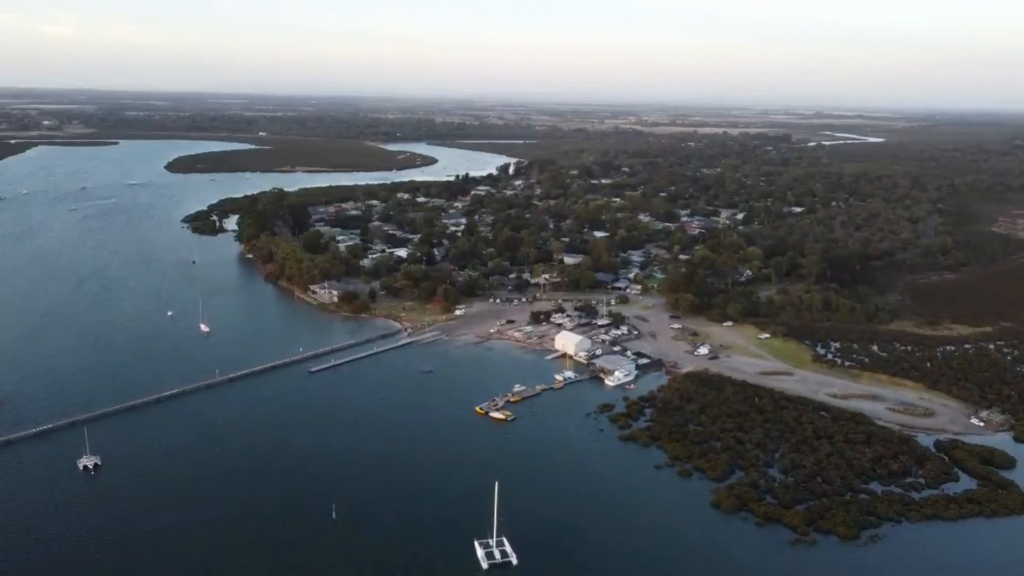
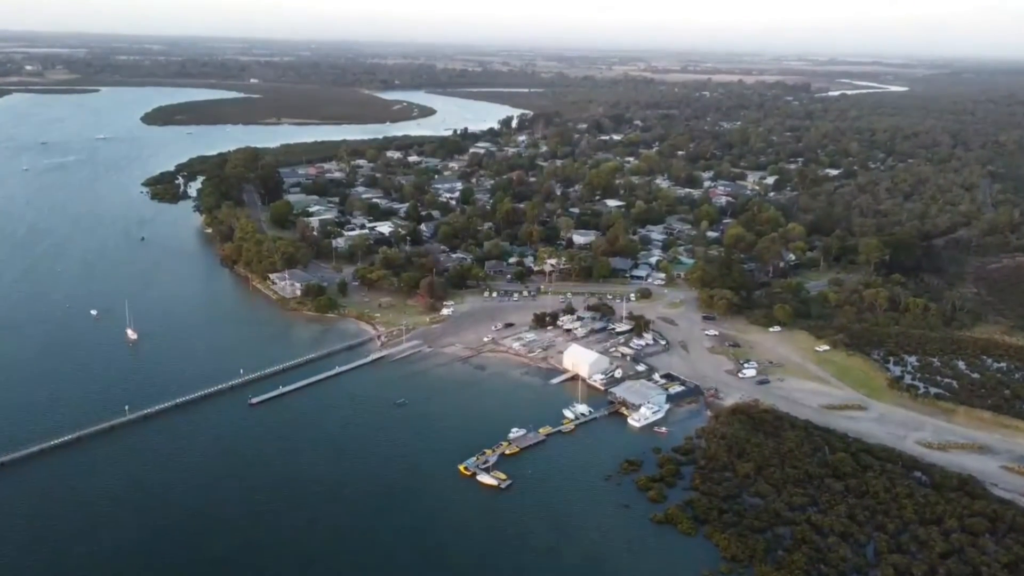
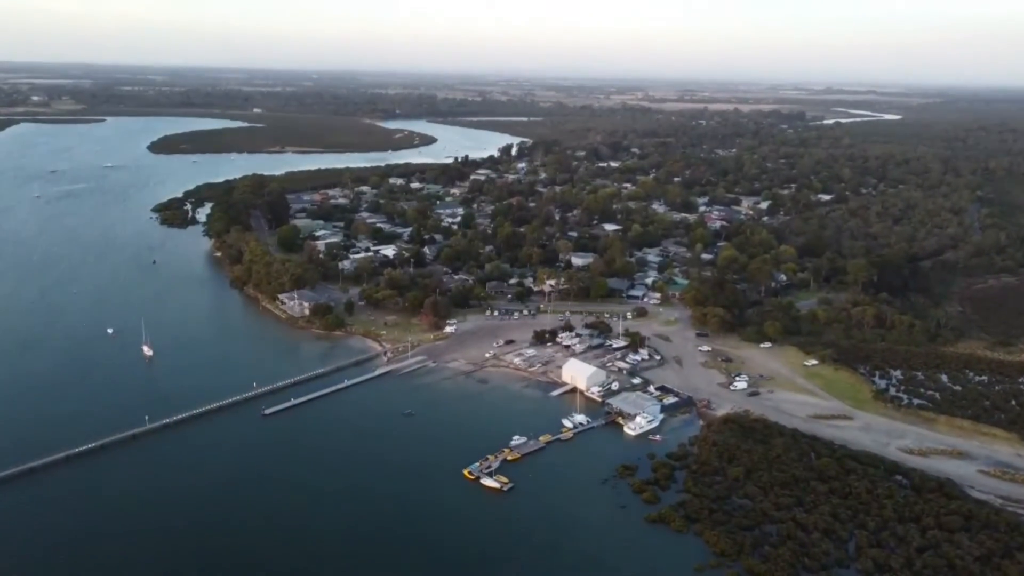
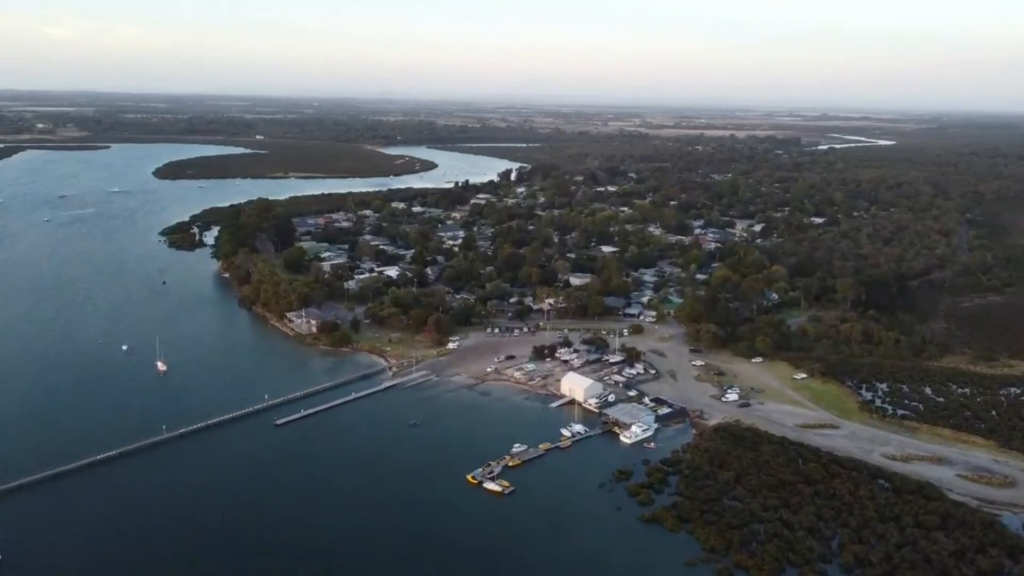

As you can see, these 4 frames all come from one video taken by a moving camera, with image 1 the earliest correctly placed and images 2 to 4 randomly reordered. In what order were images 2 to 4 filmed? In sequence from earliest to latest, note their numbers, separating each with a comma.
4, 3, 2
